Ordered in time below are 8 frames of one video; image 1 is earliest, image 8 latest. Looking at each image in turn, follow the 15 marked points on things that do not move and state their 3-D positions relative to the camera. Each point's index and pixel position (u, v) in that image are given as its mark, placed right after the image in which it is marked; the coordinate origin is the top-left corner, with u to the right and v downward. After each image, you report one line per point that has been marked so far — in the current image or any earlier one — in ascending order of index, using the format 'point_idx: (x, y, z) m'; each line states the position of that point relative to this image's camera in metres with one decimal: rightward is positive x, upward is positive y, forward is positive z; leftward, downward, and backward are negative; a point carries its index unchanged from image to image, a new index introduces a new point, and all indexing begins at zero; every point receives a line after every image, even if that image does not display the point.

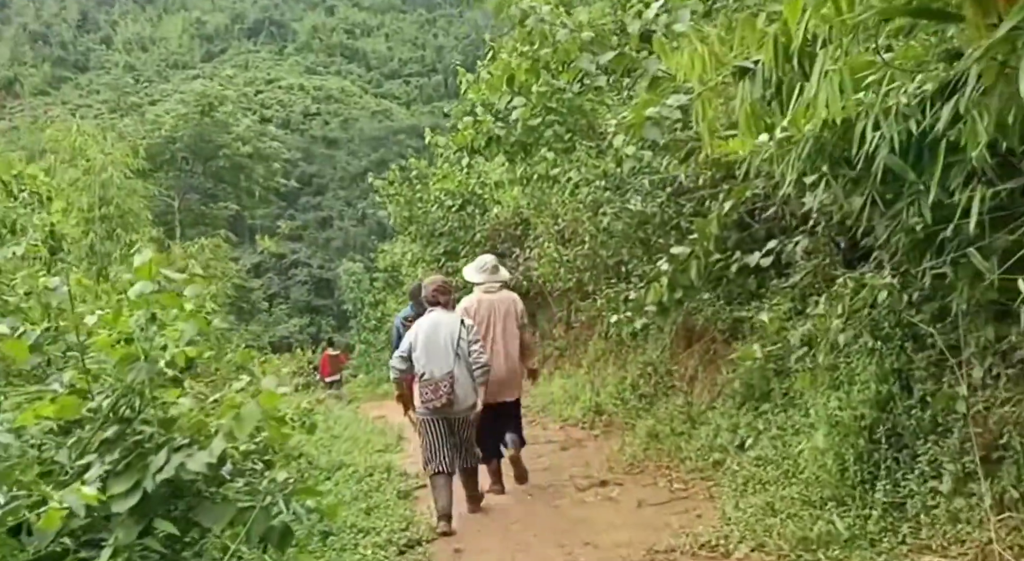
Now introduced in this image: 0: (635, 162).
0: (+0.8, +0.8, +6.5) m
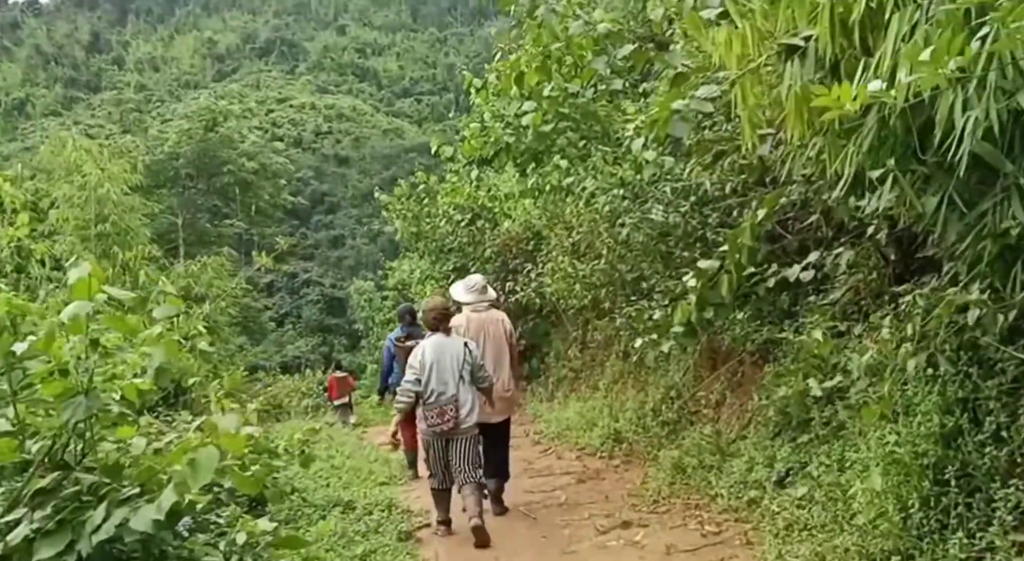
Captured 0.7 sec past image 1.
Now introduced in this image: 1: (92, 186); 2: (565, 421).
0: (+0.9, +0.7, +6.0) m
1: (-6.7, +1.6, +16.1) m
2: (+0.5, -1.3, +9.0) m
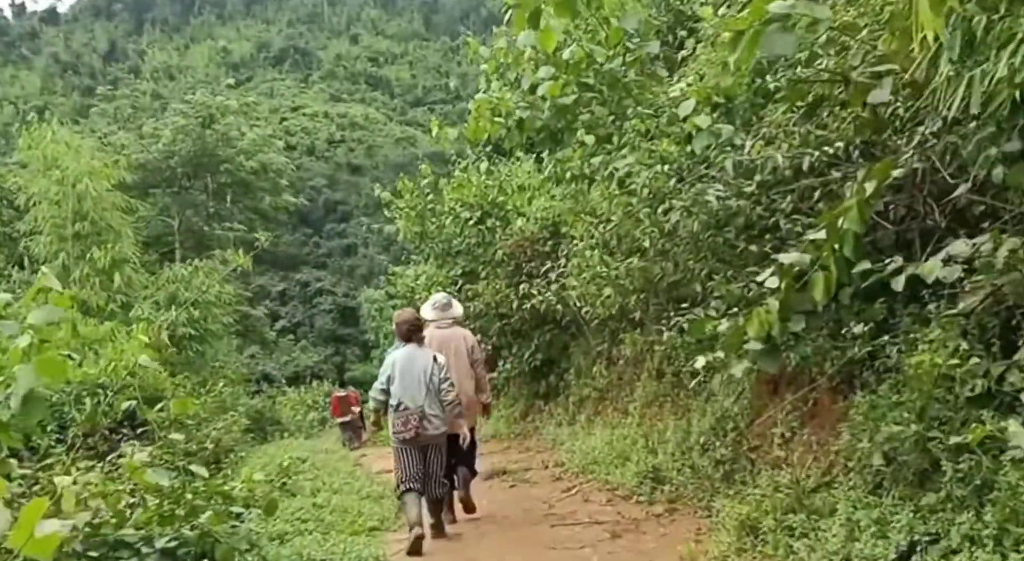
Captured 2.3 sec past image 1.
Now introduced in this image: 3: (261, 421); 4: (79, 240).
0: (+0.9, +0.7, +4.6) m
1: (-6.4, +1.5, +14.8) m
2: (+0.6, -1.3, +7.6) m
3: (-4.4, -2.5, +18.3) m
4: (-6.3, +0.6, +14.8) m
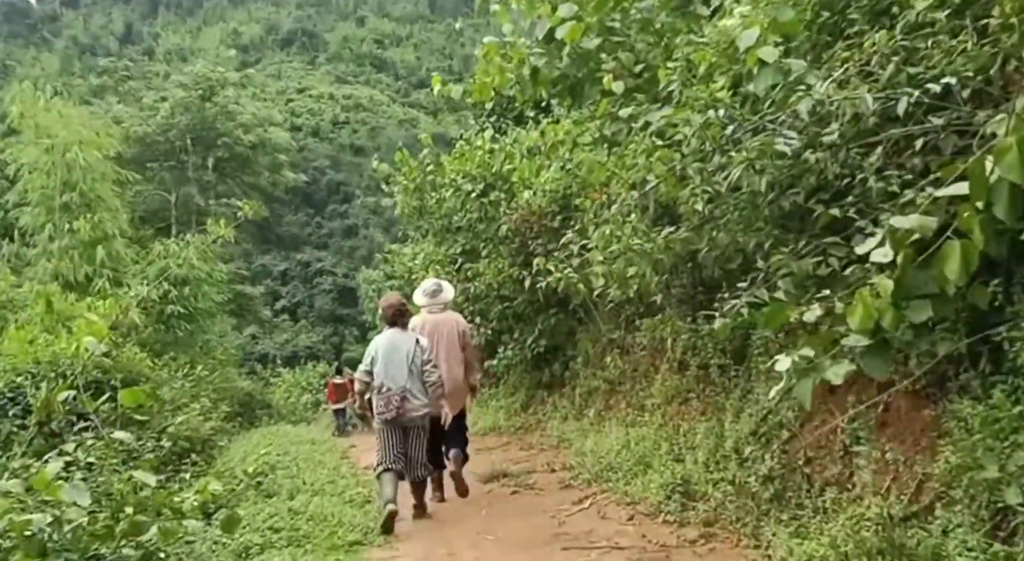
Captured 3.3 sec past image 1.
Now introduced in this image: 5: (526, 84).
0: (+1.0, +0.7, +3.6) m
1: (-6.4, +1.9, +13.8) m
2: (+0.6, -1.2, +6.7) m
3: (-4.4, -2.1, +17.3) m
4: (-6.2, +1.0, +13.8) m
5: (+0.1, +1.0, +5.0) m
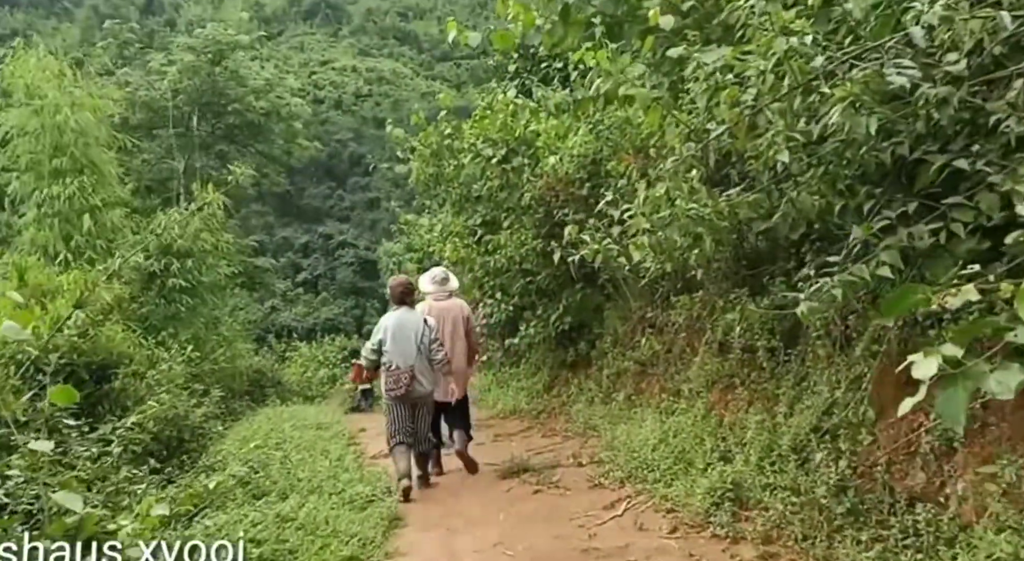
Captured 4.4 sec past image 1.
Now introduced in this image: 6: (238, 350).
0: (+1.0, +0.8, +2.8) m
1: (-6.1, +2.2, +13.1) m
2: (+0.7, -1.0, +5.9) m
3: (-4.1, -1.6, +16.7) m
4: (-5.9, +1.3, +13.1) m
5: (+0.2, +1.1, +4.2) m
6: (-4.4, -1.1, +16.4) m
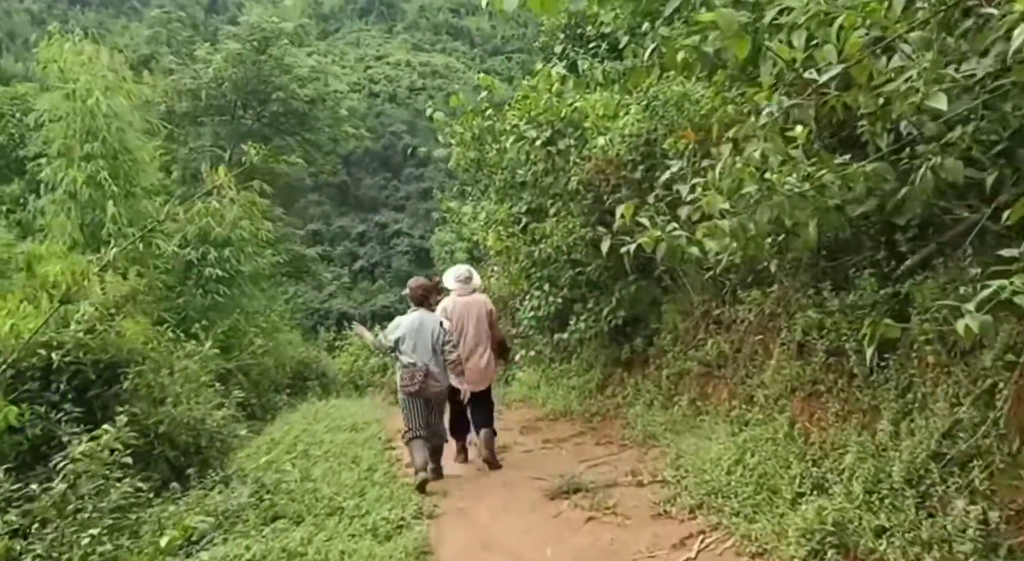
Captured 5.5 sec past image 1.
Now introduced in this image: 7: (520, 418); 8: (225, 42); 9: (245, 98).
0: (+1.1, +0.8, +2.0) m
1: (-5.5, +2.3, +12.6) m
2: (+1.0, -1.0, +5.1) m
3: (-3.3, -1.5, +16.1) m
4: (-5.3, +1.4, +12.6) m
5: (+0.3, +1.1, +3.4) m
6: (-3.6, -1.0, +15.7) m
7: (+0.1, -1.3, +9.8) m
8: (-5.6, +4.6, +19.5) m
9: (-5.2, +3.5, +19.4) m
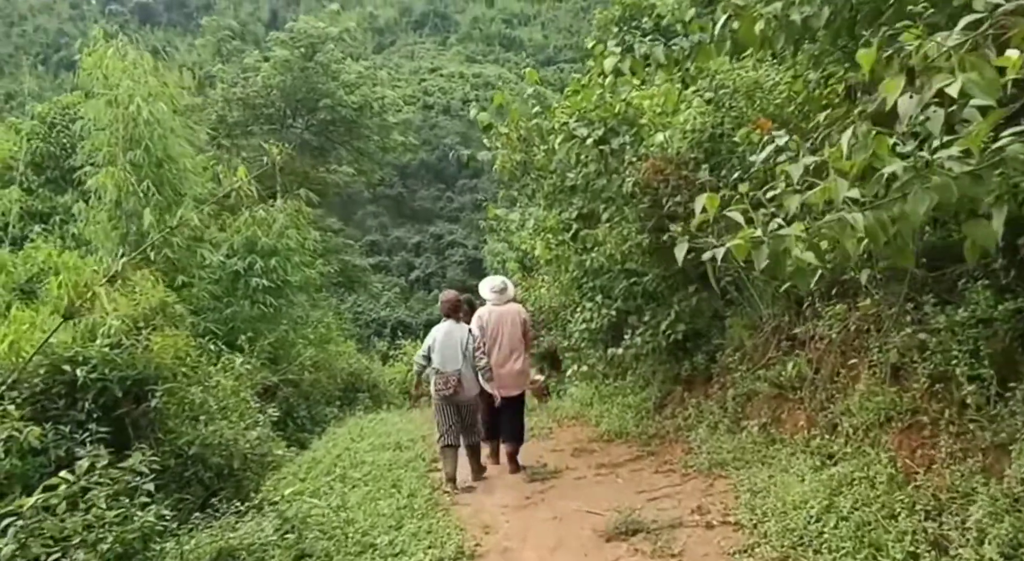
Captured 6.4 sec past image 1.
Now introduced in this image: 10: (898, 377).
0: (+1.2, +0.8, +1.3) m
1: (-4.9, +2.2, +12.2) m
2: (+1.2, -1.0, +4.4) m
3: (-2.5, -1.6, +15.6) m
4: (-4.7, +1.3, +12.2) m
5: (+0.5, +1.1, +2.7) m
6: (-2.9, -1.1, +15.3) m
7: (+0.5, -1.4, +9.2) m
8: (-4.6, +4.5, +19.2) m
9: (-4.2, +3.3, +19.1) m
10: (+2.0, -0.5, +5.2) m
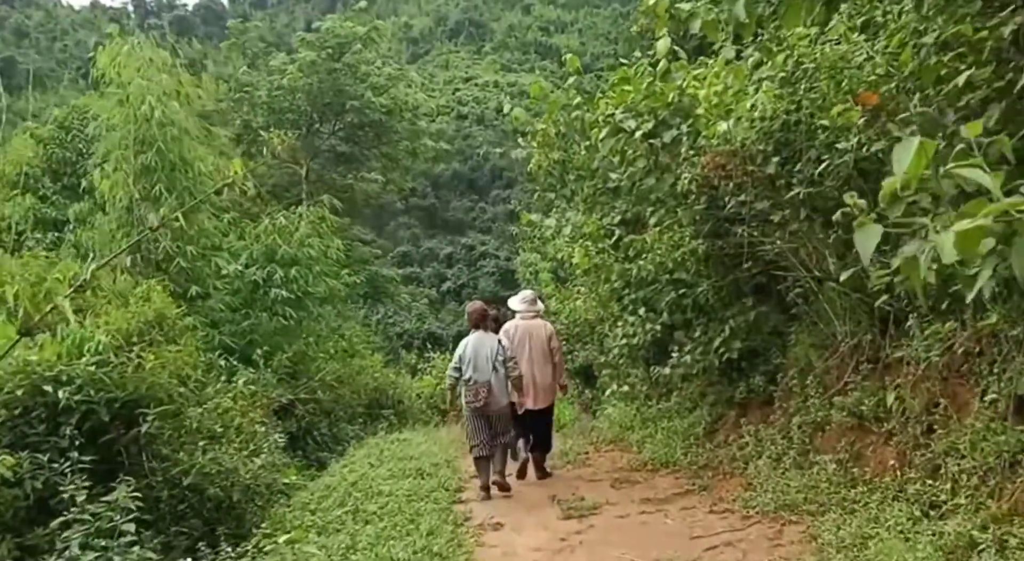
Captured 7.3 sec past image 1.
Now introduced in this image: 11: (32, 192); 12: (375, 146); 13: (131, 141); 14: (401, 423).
0: (+1.2, +0.8, +0.4) m
1: (-4.5, +2.1, +11.5) m
2: (+1.3, -1.1, +3.5) m
3: (-2.0, -1.8, +14.8) m
4: (-4.3, +1.2, +11.5) m
5: (+0.6, +1.0, +1.8) m
6: (-2.4, -1.3, +14.5) m
7: (+0.8, -1.5, +8.3) m
8: (-4.0, +4.3, +18.5) m
9: (-3.6, +3.1, +18.4) m
10: (+2.1, -0.5, +4.2) m
11: (-6.9, +1.3, +14.4) m
12: (-2.8, +2.6, +19.6) m
13: (-4.5, +1.6, +11.6) m
14: (-1.7, -2.1, +14.8) m
